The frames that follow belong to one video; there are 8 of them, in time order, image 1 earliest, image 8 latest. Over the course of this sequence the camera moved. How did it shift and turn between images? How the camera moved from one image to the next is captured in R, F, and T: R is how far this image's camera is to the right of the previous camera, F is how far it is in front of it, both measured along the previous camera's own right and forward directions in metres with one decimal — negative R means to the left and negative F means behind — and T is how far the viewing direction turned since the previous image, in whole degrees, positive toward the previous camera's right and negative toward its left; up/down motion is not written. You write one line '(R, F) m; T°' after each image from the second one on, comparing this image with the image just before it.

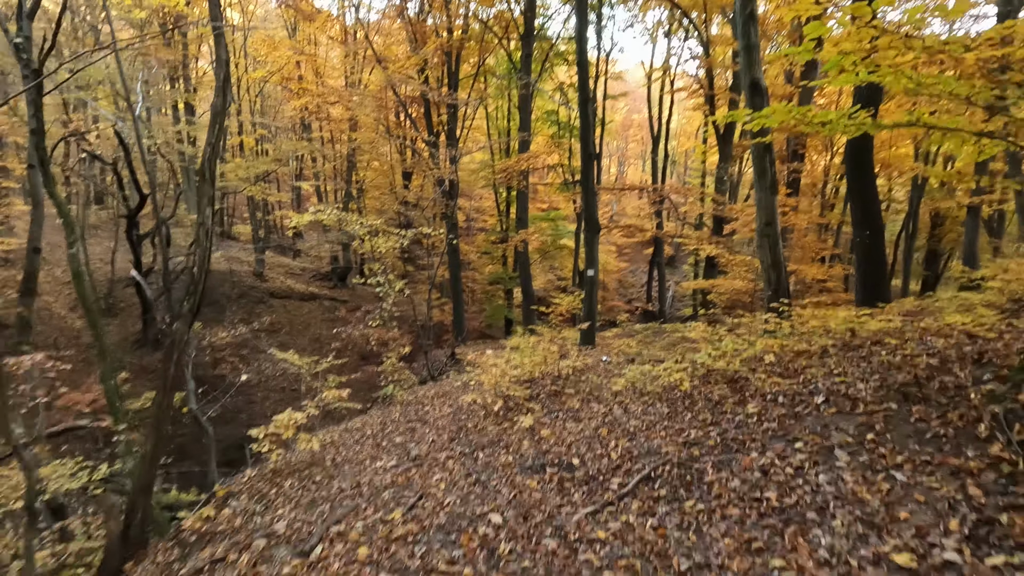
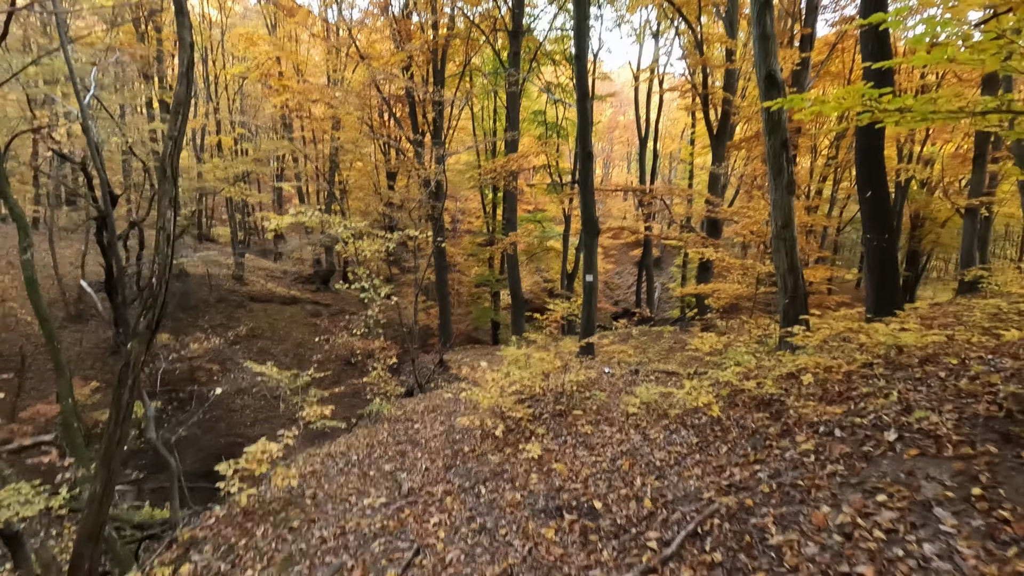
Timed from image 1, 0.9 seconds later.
(-0.1, +0.3) m; +2°
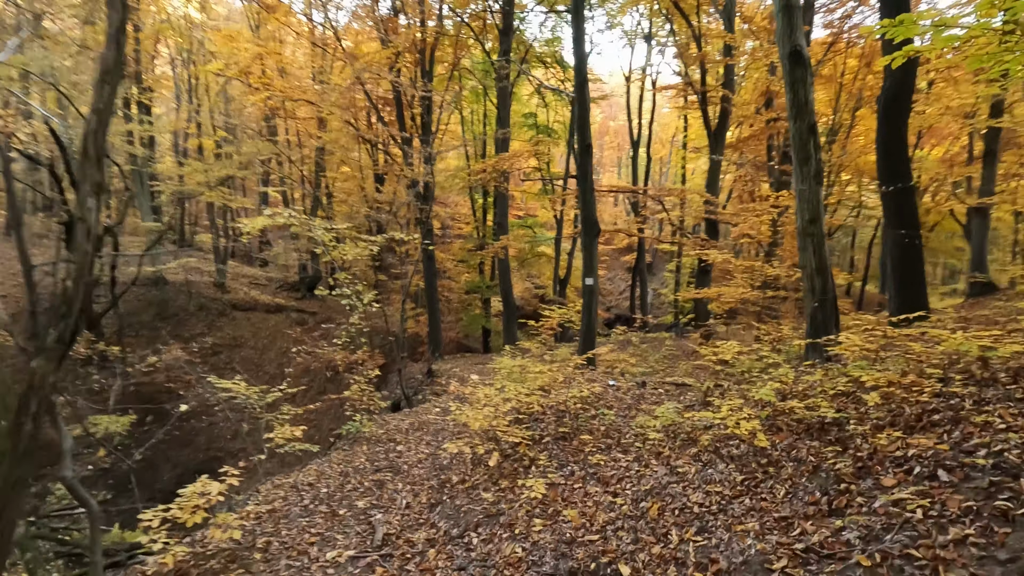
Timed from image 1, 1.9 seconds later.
(0.0, +0.5) m; +1°
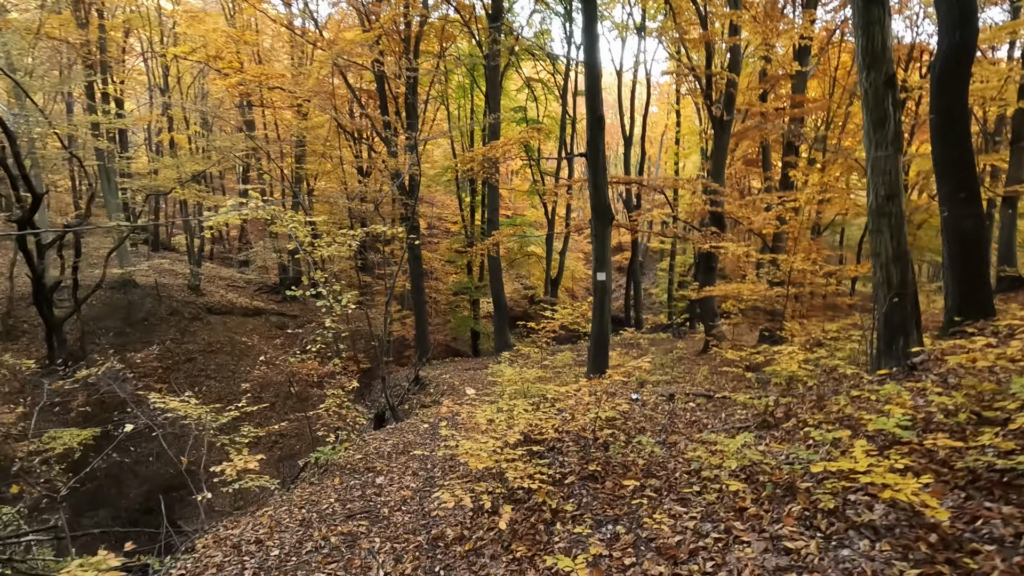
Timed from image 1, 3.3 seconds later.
(-0.1, +0.7) m; +1°
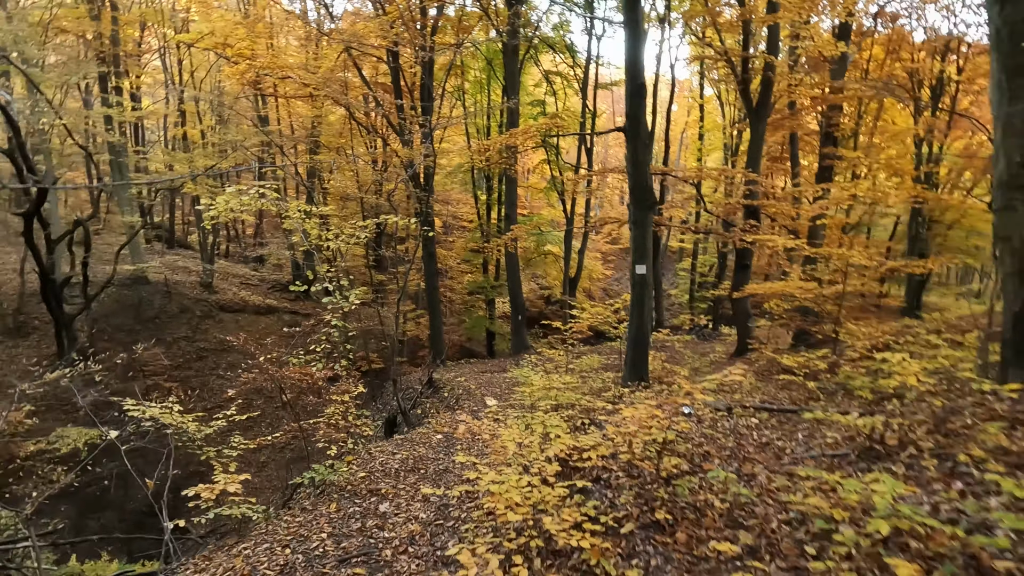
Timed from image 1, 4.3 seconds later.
(-0.1, +0.6) m; -2°
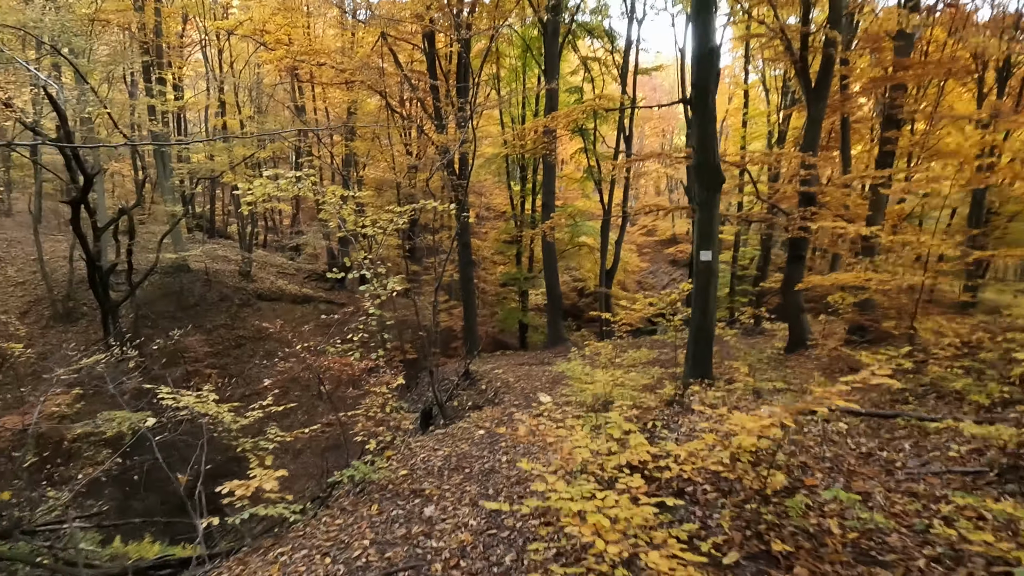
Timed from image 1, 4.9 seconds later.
(-0.1, +0.3) m; -3°
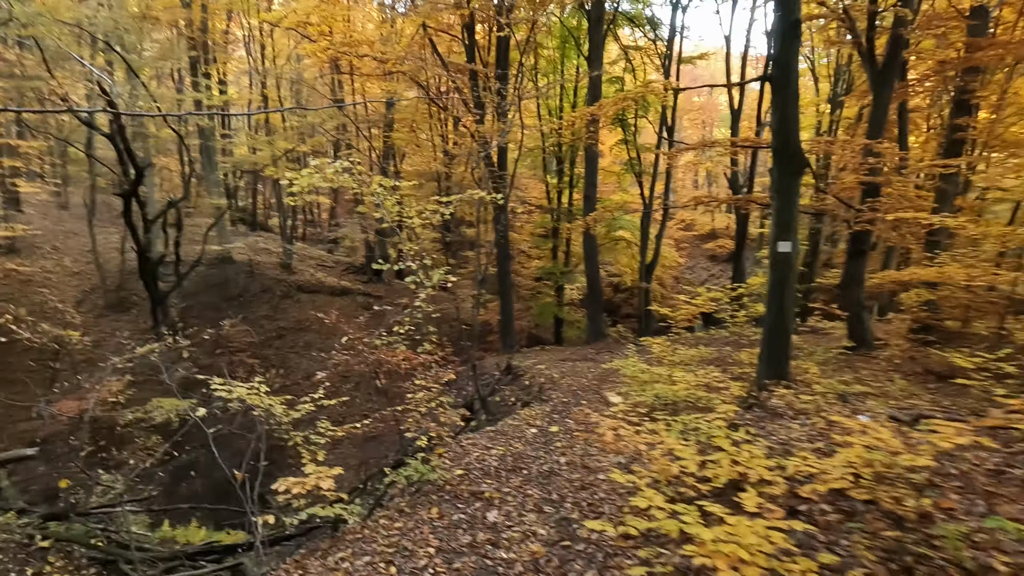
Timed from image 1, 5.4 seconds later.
(-0.2, +0.2) m; -3°
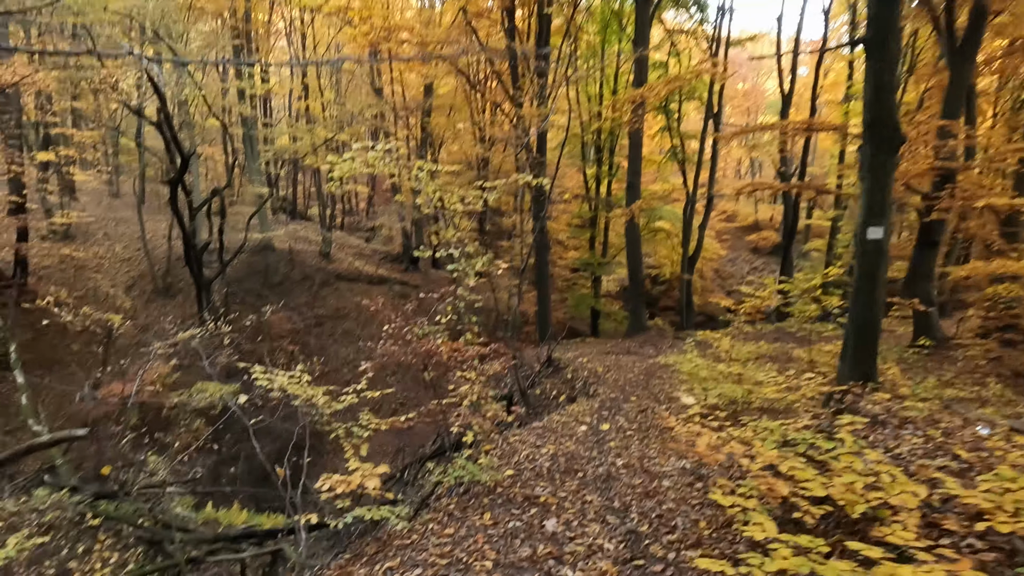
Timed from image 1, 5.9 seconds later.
(-0.1, +0.2) m; -4°
